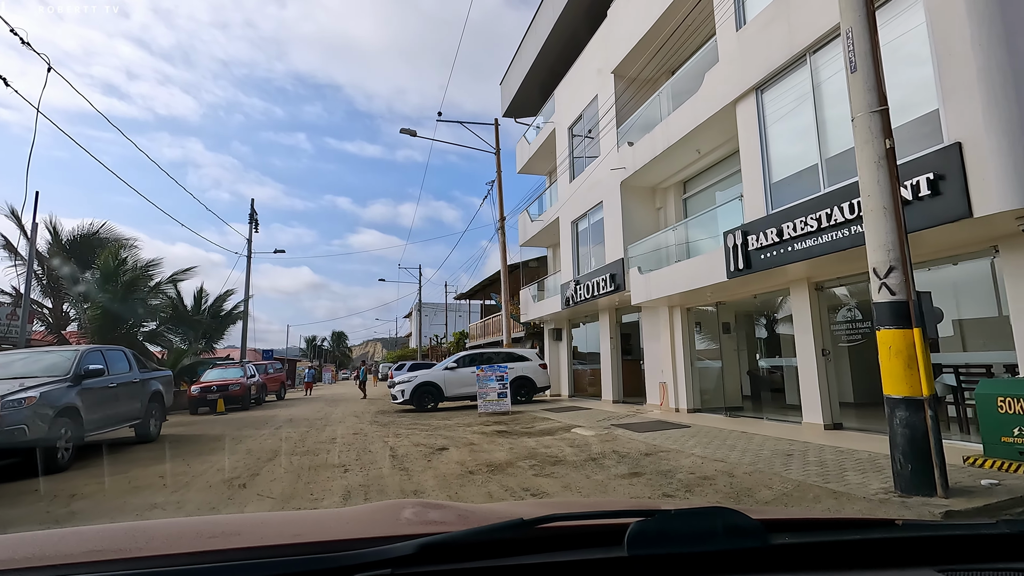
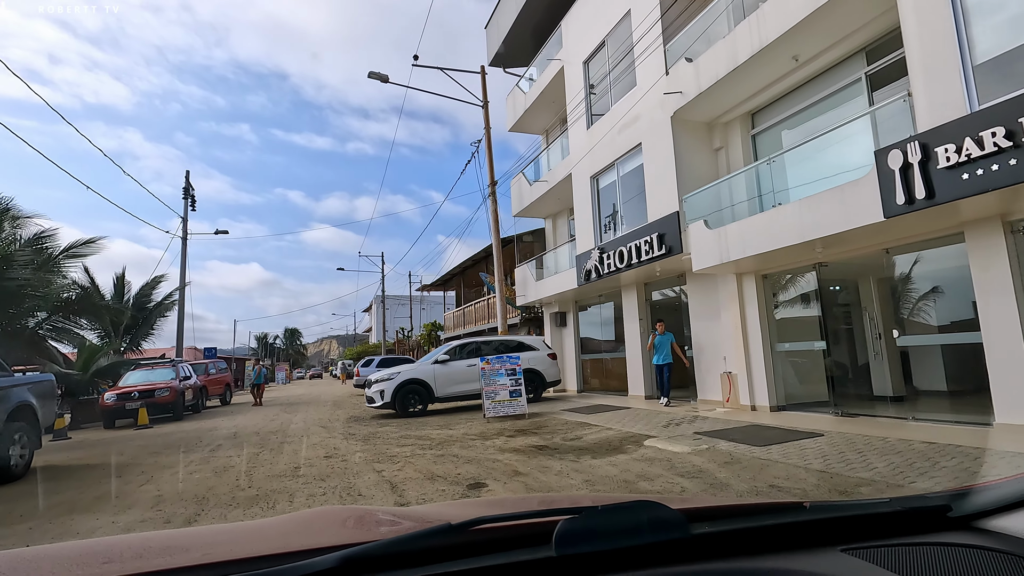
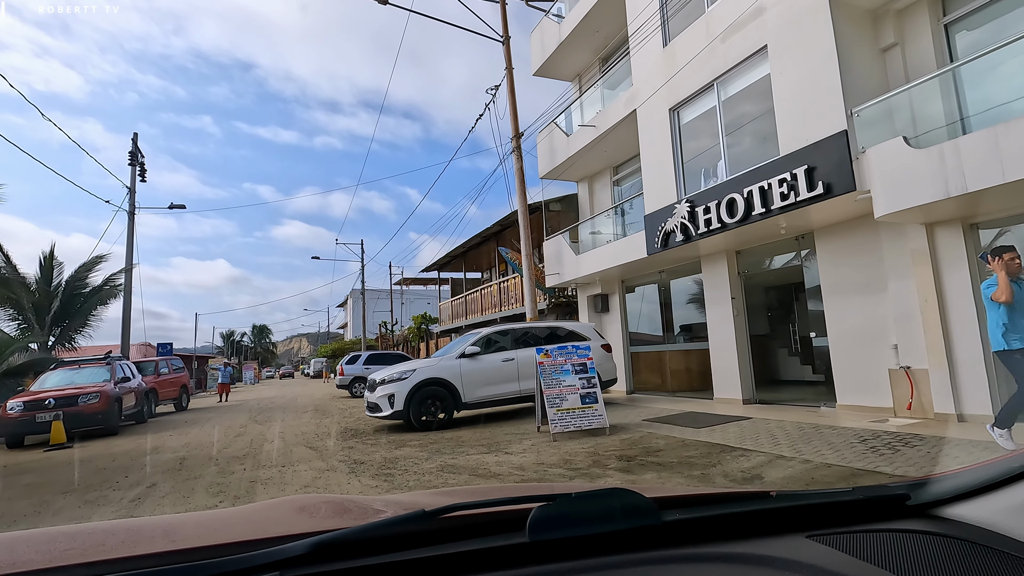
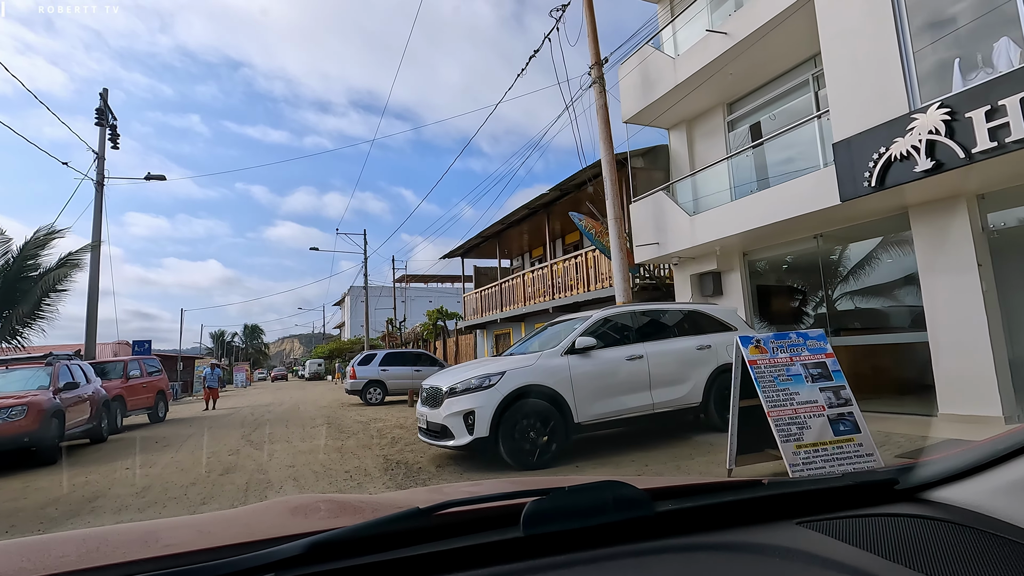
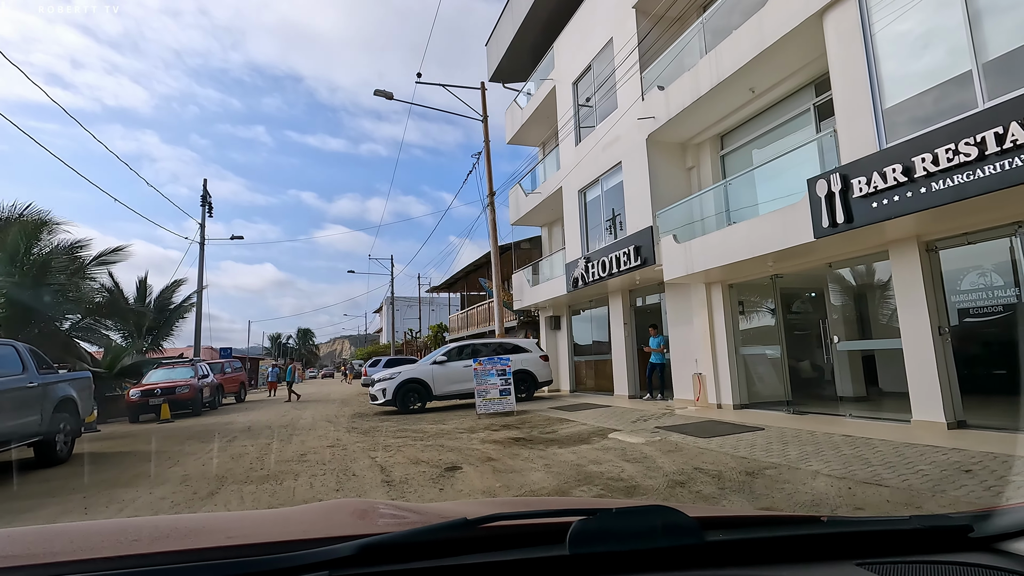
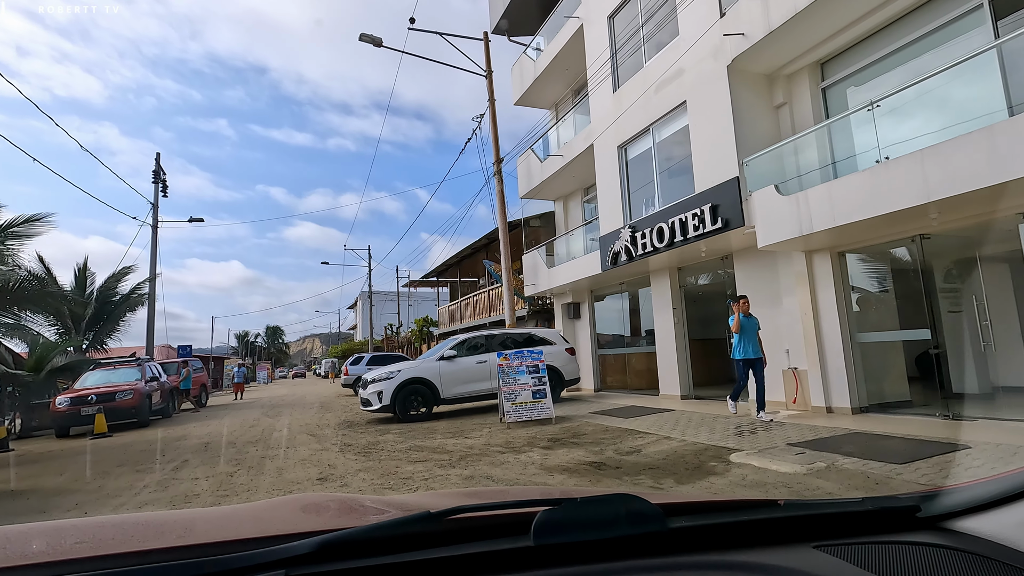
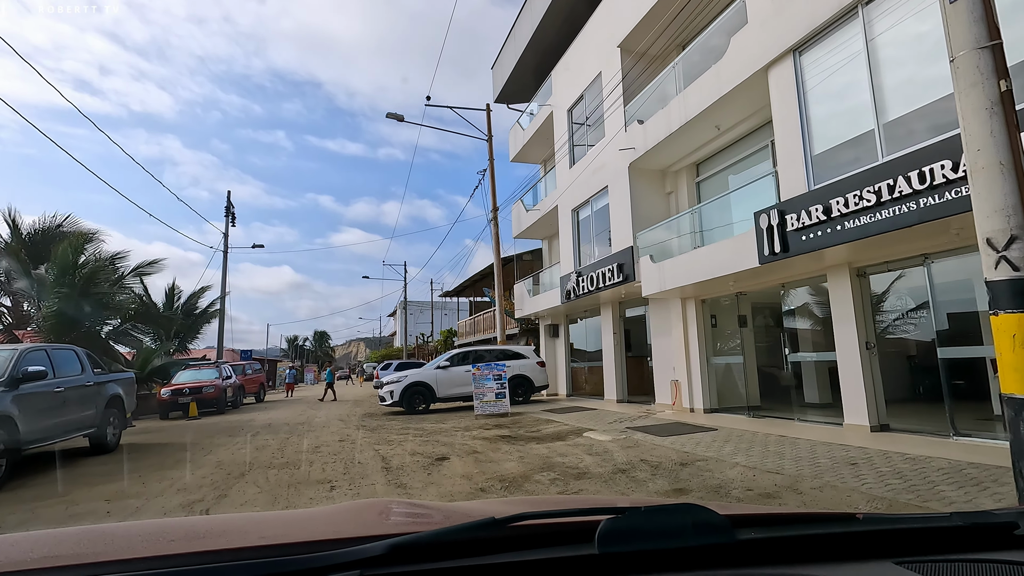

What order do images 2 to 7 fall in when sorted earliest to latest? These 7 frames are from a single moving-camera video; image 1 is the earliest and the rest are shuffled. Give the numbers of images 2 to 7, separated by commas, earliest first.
7, 5, 2, 6, 3, 4
